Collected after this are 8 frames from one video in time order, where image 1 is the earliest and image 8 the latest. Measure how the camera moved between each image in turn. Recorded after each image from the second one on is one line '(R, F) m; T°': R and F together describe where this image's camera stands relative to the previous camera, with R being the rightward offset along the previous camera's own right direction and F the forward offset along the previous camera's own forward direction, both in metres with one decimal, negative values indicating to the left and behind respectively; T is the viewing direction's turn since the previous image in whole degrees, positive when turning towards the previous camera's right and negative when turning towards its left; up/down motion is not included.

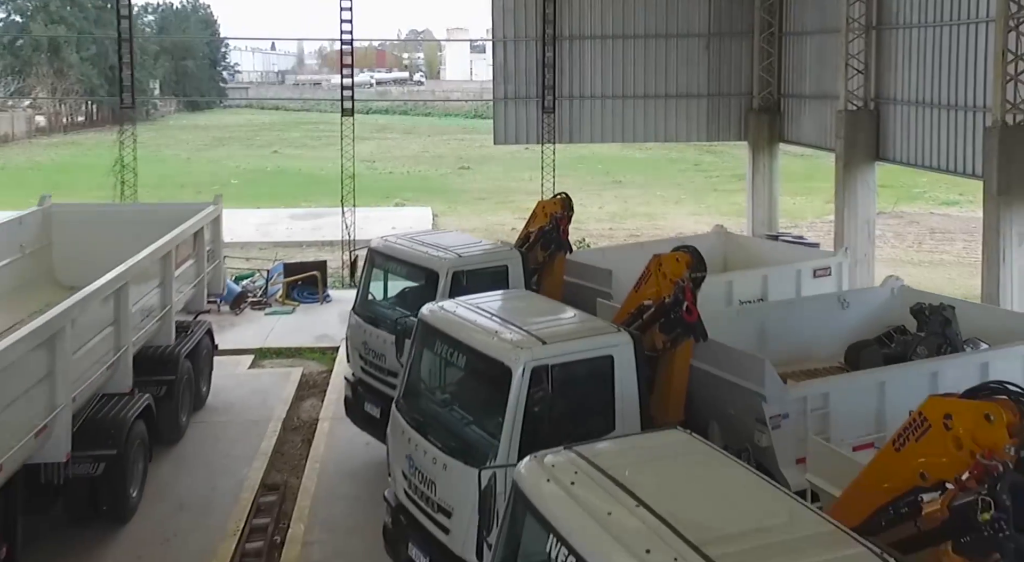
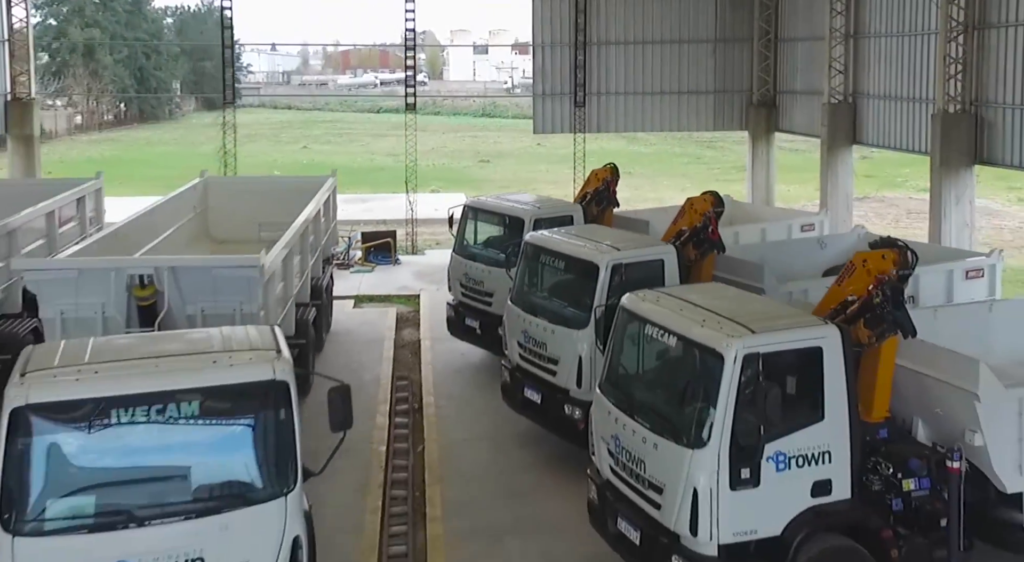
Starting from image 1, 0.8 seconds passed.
(-0.8, -3.1) m; 0°
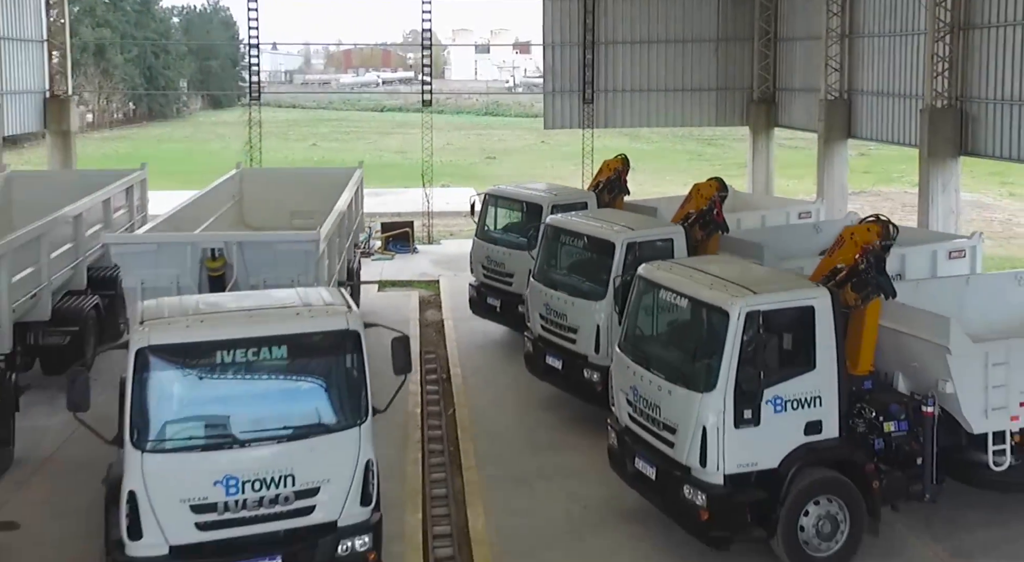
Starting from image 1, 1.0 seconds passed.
(-0.2, -0.9) m; 0°
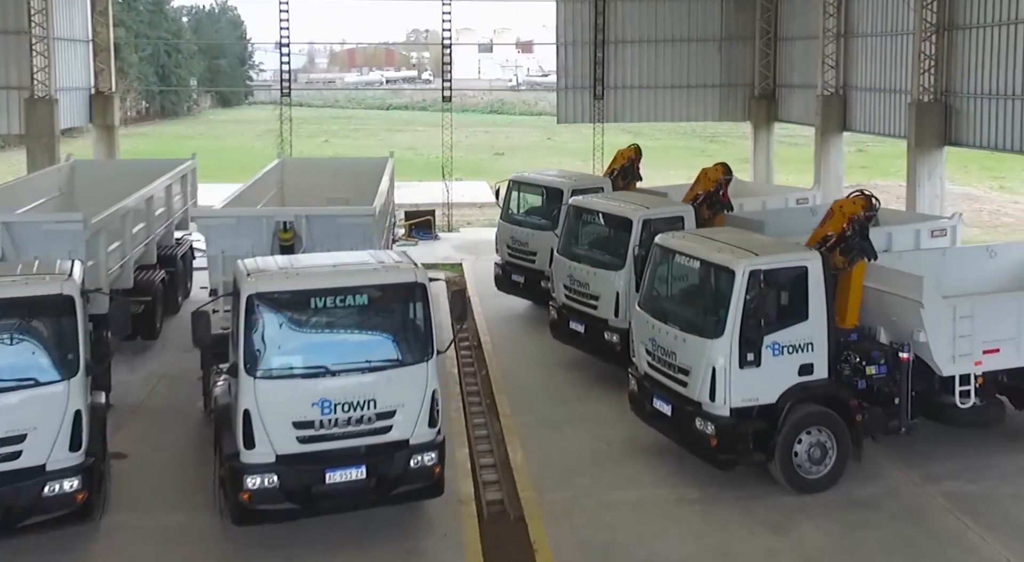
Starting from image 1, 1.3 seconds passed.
(-0.3, -1.2) m; 0°
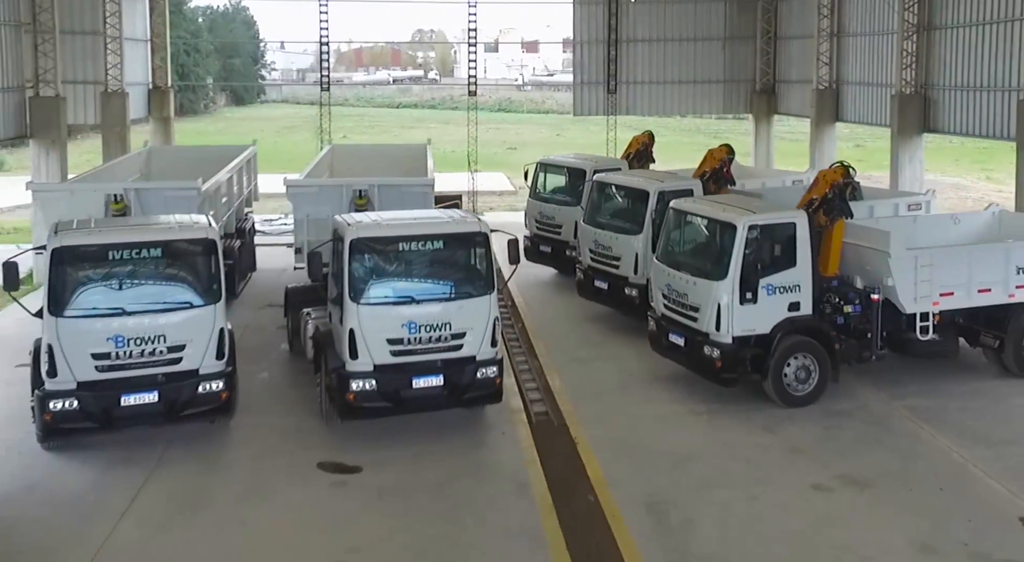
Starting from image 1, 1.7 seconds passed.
(-0.4, -1.9) m; 0°
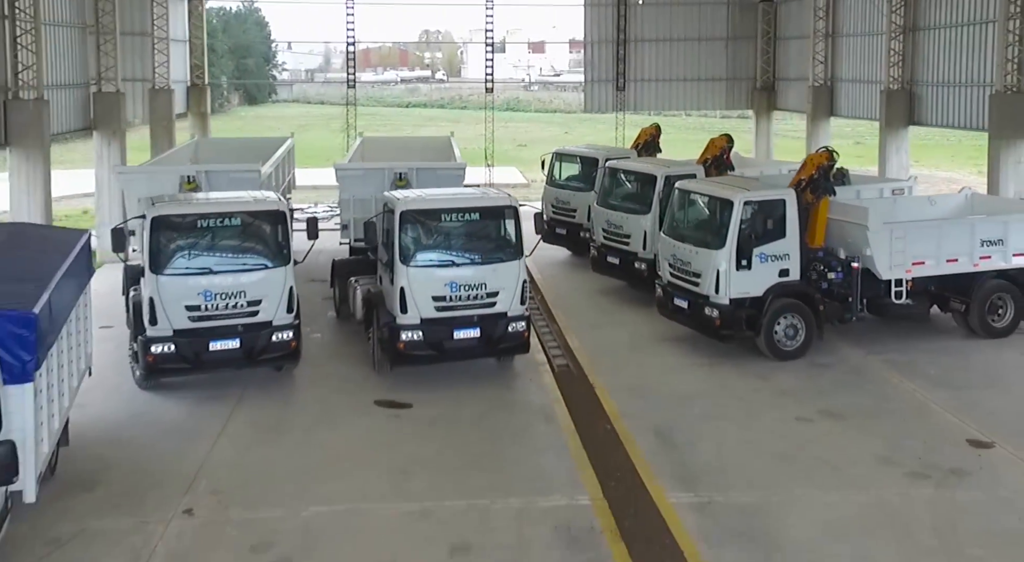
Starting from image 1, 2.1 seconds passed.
(-0.2, -1.5) m; 0°
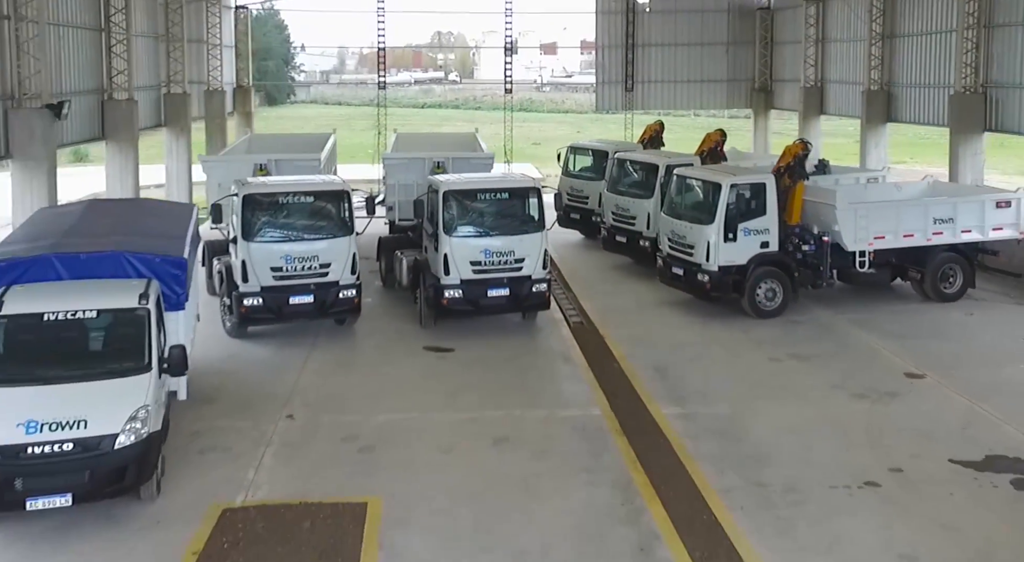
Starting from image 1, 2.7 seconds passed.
(-0.2, -2.1) m; -1°
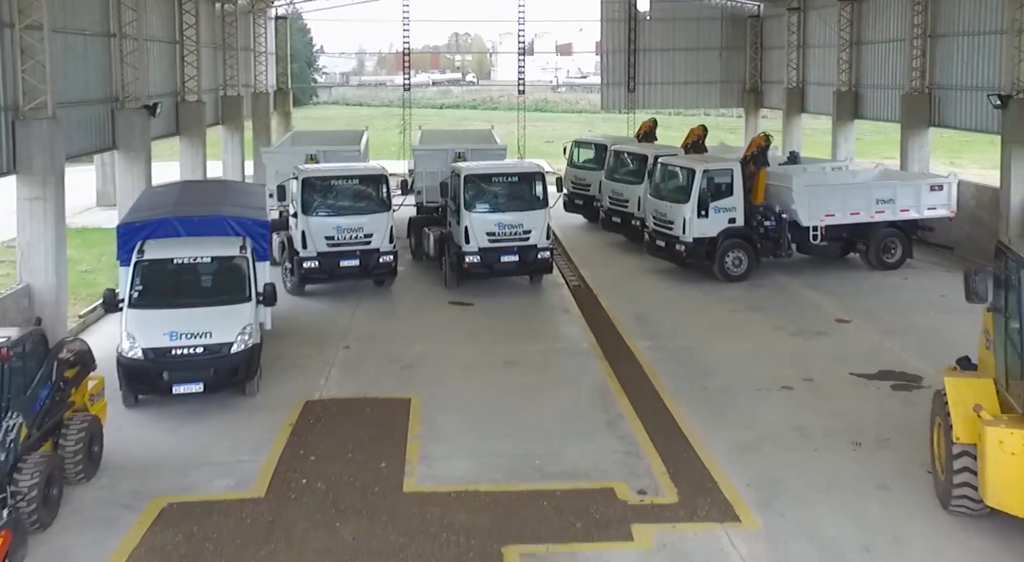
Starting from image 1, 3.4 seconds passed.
(+0.1, -2.7) m; -1°
